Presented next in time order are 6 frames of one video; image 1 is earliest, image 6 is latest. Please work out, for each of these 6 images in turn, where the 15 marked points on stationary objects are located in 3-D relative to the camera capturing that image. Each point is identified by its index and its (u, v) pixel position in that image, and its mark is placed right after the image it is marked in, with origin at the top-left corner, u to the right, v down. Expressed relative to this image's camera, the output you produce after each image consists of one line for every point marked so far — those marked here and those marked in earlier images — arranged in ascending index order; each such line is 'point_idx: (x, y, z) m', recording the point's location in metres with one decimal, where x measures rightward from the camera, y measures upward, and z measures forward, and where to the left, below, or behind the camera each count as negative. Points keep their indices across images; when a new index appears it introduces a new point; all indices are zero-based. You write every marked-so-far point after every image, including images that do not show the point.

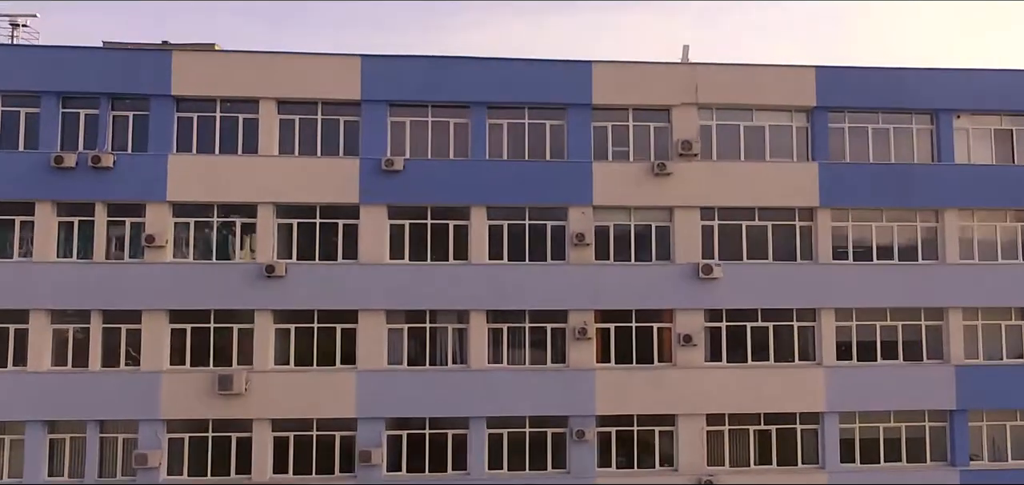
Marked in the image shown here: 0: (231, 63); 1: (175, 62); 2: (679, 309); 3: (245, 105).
0: (-5.1, +3.2, +13.1) m
1: (-6.1, +3.2, +13.0) m
2: (+3.1, -1.2, +13.4) m
3: (-4.9, +2.5, +13.3) m
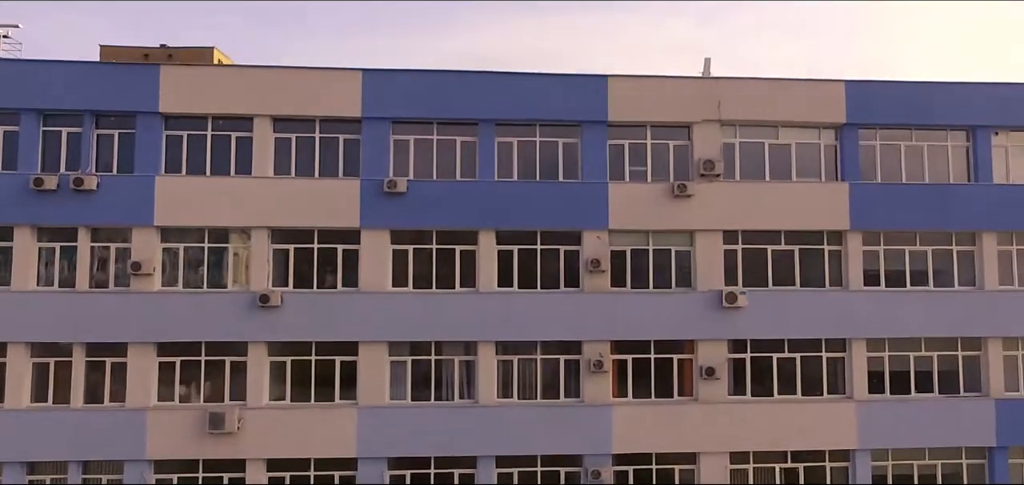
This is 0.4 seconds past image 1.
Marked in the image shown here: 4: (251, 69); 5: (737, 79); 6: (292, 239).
0: (-4.9, +2.8, +12.3) m
1: (-5.9, +2.8, +12.2) m
2: (+3.3, -1.7, +12.6) m
3: (-4.7, +2.1, +12.5) m
4: (-4.4, +2.9, +12.3) m
5: (+4.0, +2.9, +12.9) m
6: (-3.8, +0.1, +12.4) m
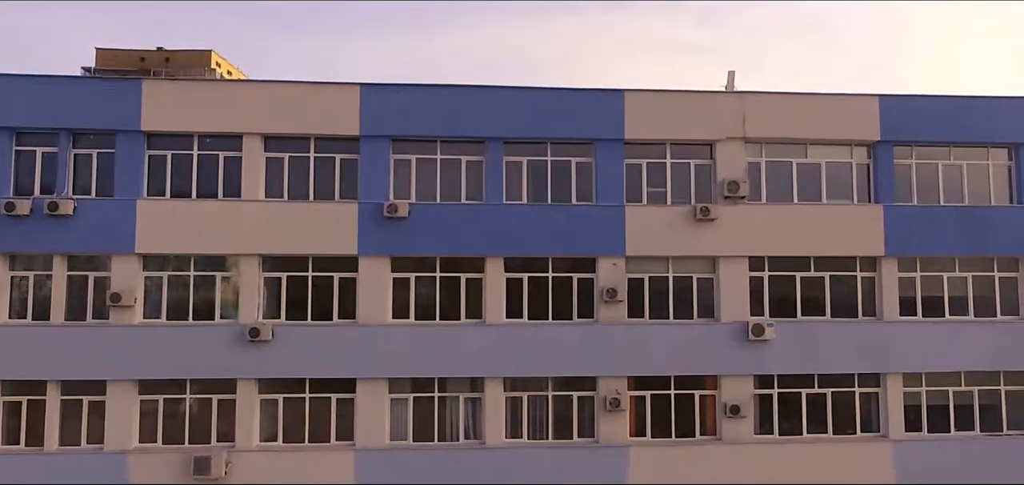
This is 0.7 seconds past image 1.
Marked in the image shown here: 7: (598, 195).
0: (-4.7, +2.3, +11.4) m
1: (-5.7, +2.3, +11.3) m
2: (+3.4, -2.1, +11.7) m
3: (-4.6, +1.6, +11.6) m
4: (-4.2, +2.5, +11.4) m
5: (+4.2, +2.5, +12.0) m
6: (-3.6, -0.4, +11.5) m
7: (+1.4, +0.8, +11.8) m
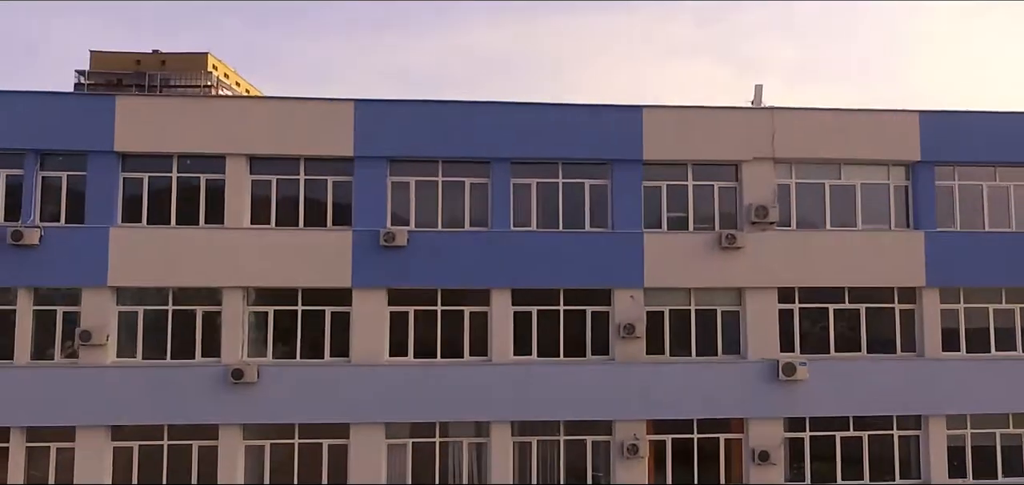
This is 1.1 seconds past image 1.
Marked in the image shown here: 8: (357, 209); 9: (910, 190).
0: (-4.6, +1.9, +10.4) m
1: (-5.6, +1.9, +10.3) m
2: (+3.5, -2.6, +10.7) m
3: (-4.5, +1.2, +10.7) m
4: (-4.1, +2.1, +10.5) m
5: (+4.3, +2.0, +11.0) m
6: (-3.5, -0.8, +10.6) m
7: (+1.5, +0.3, +10.8) m
8: (-2.3, +0.5, +10.6) m
9: (+6.2, +0.8, +11.3) m
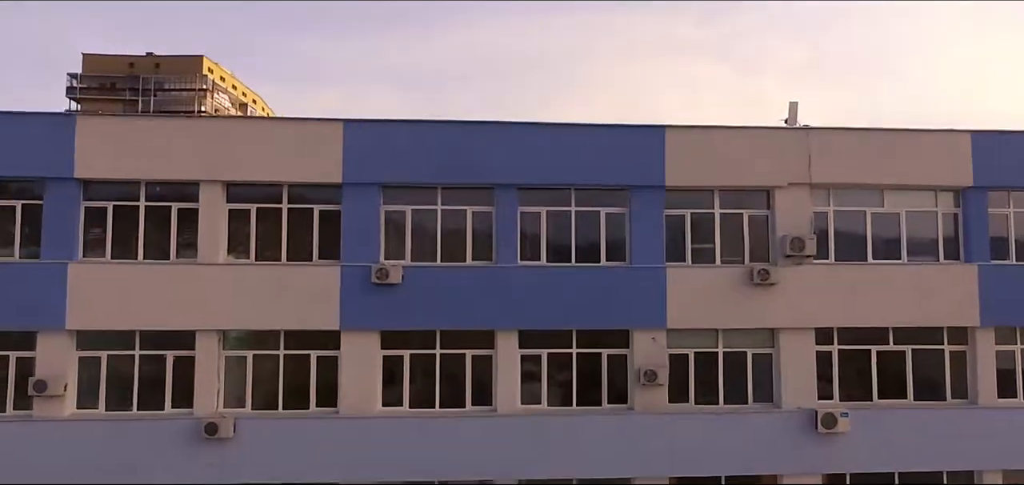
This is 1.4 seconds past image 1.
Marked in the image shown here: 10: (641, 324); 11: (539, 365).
0: (-4.5, +1.4, +9.3) m
1: (-5.5, +1.4, +9.2) m
2: (+3.6, -3.1, +9.6) m
3: (-4.4, +0.7, +9.5) m
4: (-4.0, +1.6, +9.4) m
5: (+4.4, +1.5, +9.9) m
6: (-3.4, -1.3, +9.4) m
7: (+1.6, -0.2, +9.7) m
8: (-2.2, 0.0, +9.4) m
9: (+6.3, +0.3, +10.2) m
10: (+1.7, -1.1, +9.6) m
11: (+0.4, -1.6, +9.6) m
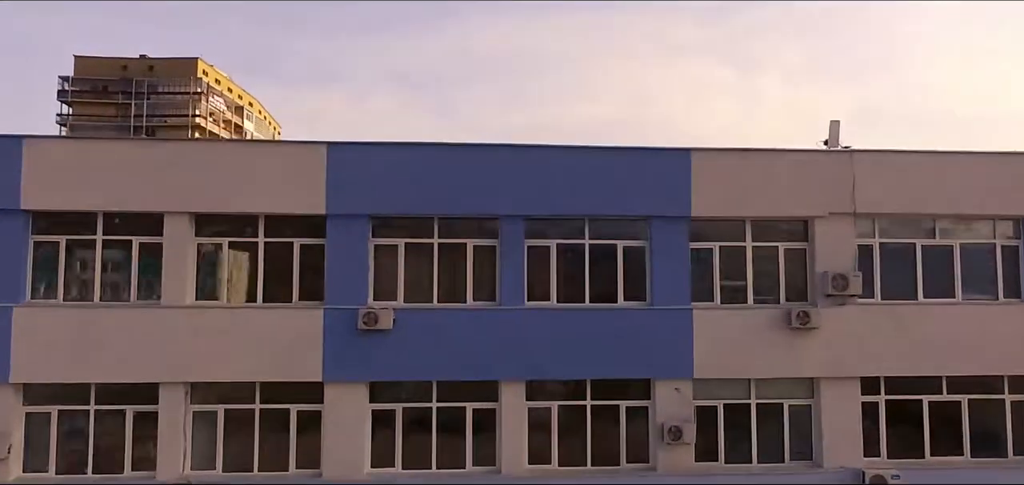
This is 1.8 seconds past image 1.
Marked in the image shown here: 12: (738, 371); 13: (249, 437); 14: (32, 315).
0: (-4.5, +1.0, +8.2) m
1: (-5.4, +1.0, +8.1) m
2: (+3.7, -3.5, +8.5) m
3: (-4.3, +0.3, +8.4) m
4: (-4.0, +1.1, +8.2) m
5: (+4.5, +1.1, +8.8) m
6: (-3.3, -1.8, +8.3) m
7: (+1.7, -0.6, +8.6) m
8: (-2.1, -0.4, +8.3) m
9: (+6.4, -0.1, +9.1) m
10: (+1.8, -1.5, +8.4) m
11: (+0.4, -2.1, +8.5) m
12: (+2.7, -1.5, +8.5) m
13: (-3.0, -2.2, +8.3) m
14: (-5.3, -0.8, +8.0) m
